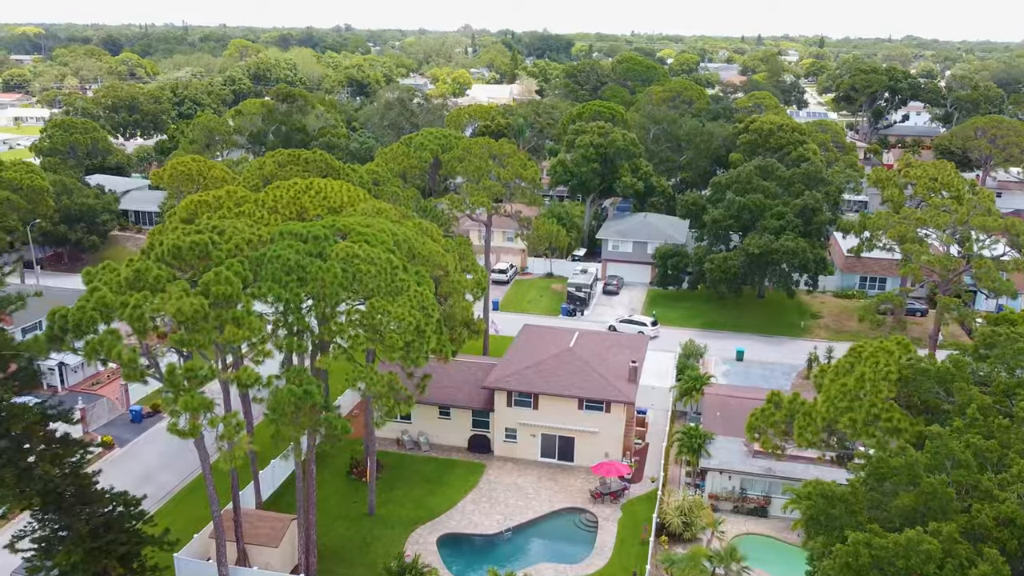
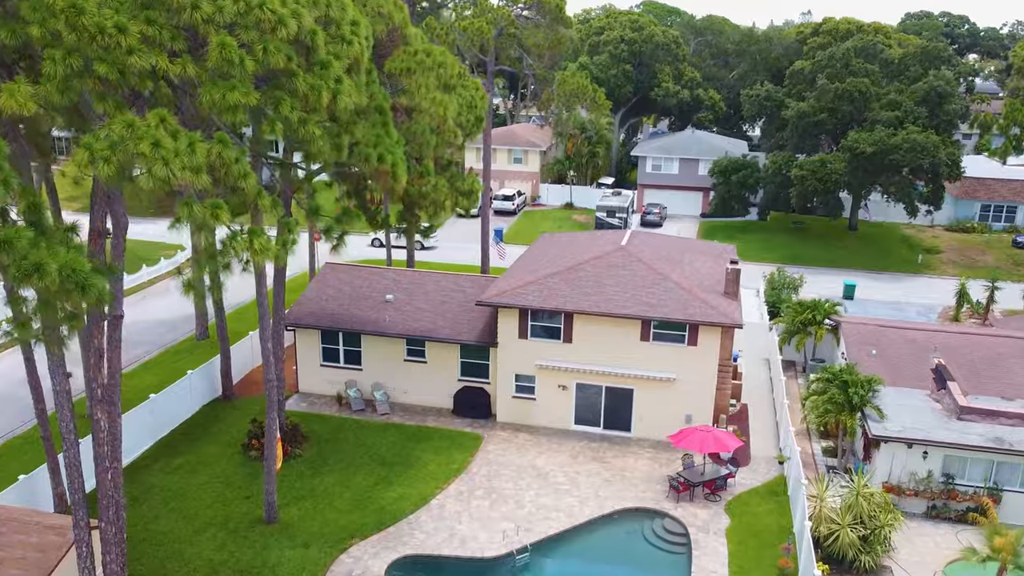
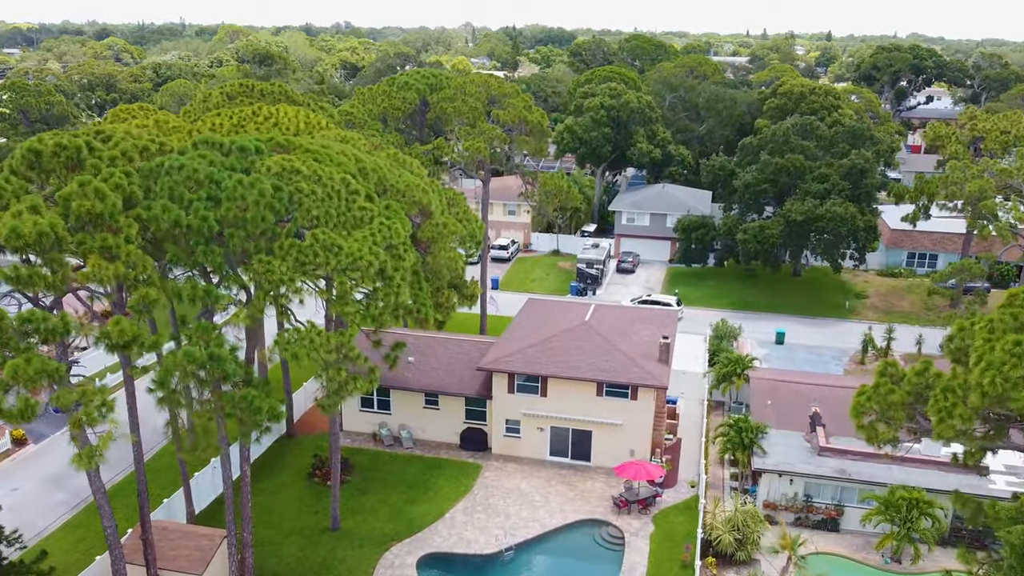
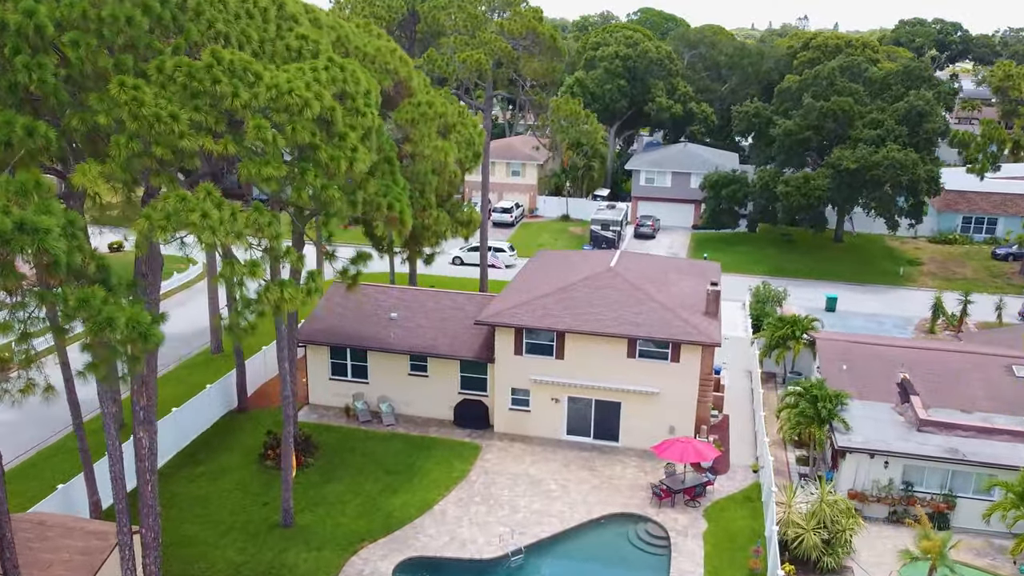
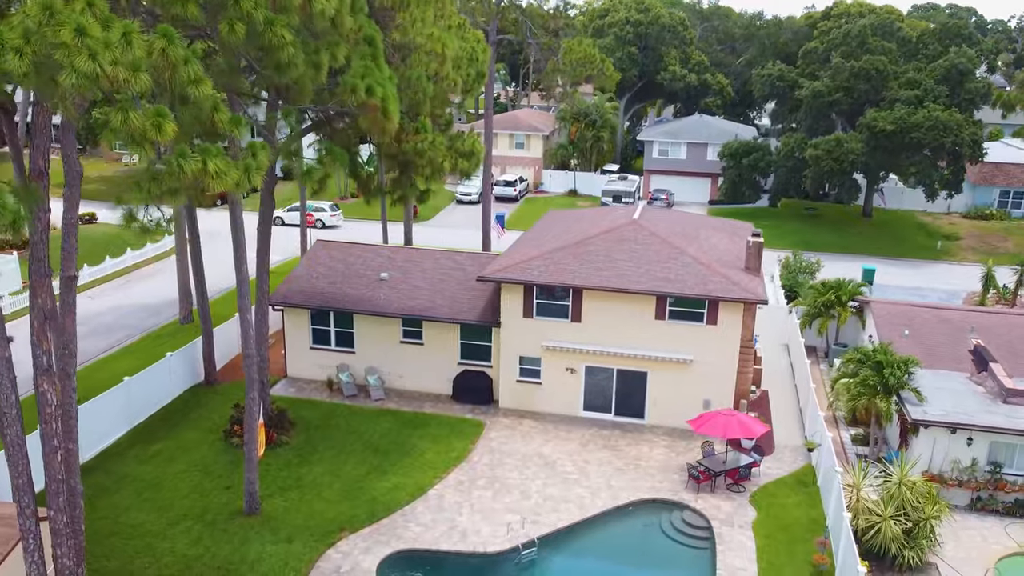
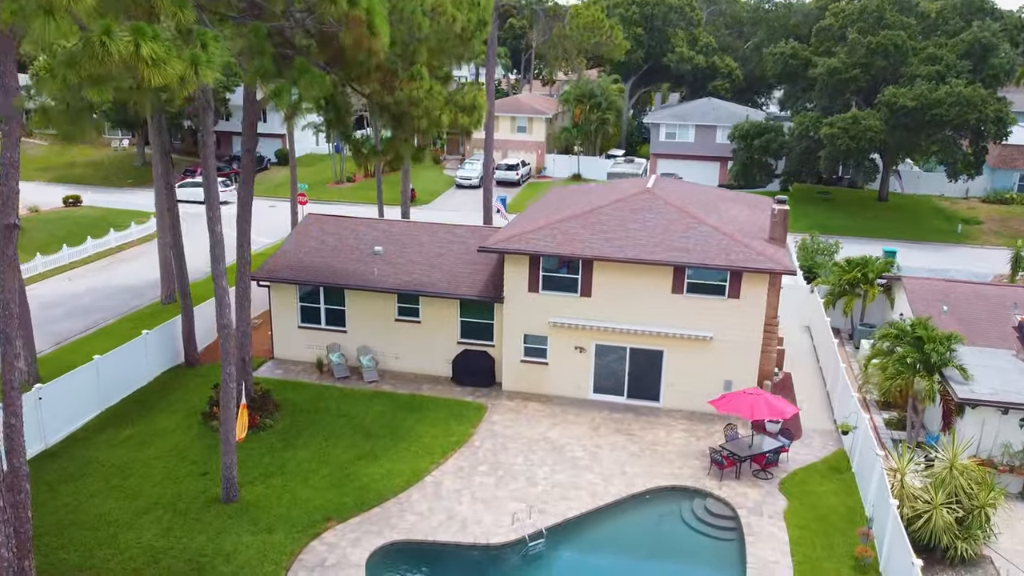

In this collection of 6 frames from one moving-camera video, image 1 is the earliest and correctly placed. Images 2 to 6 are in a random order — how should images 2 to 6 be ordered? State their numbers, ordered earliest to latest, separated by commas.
3, 4, 2, 5, 6
